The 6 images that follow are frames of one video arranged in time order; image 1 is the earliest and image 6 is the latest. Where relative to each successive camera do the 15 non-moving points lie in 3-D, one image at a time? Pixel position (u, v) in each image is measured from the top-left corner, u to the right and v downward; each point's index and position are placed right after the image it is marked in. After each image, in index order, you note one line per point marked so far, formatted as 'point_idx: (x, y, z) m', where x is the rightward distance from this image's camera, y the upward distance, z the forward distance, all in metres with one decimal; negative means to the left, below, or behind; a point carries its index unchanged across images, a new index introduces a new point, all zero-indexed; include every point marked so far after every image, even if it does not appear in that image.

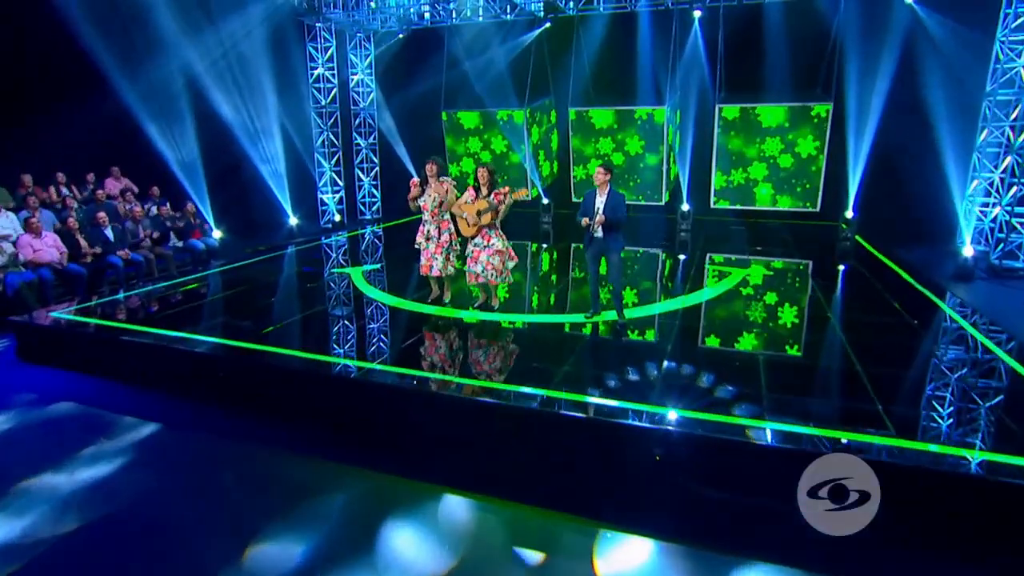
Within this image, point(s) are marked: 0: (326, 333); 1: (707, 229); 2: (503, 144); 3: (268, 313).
0: (-1.8, -0.4, +6.6) m
1: (+2.9, +0.8, +9.9) m
2: (-0.2, +2.2, +10.1) m
3: (-2.7, -0.3, +7.3) m
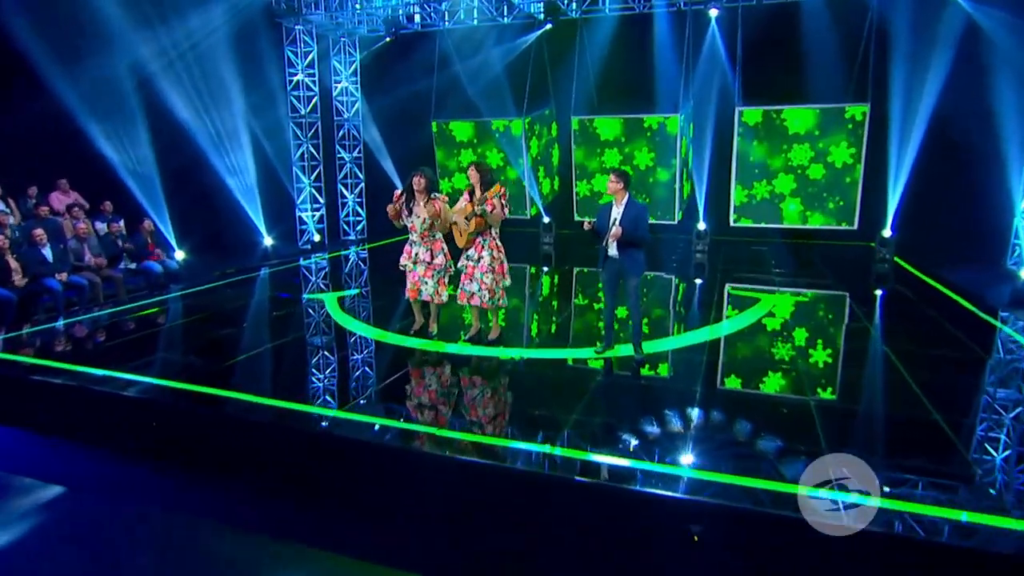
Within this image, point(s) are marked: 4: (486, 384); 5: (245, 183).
0: (-1.9, -0.7, +5.6) m
1: (+2.9, +0.4, +9.0) m
2: (-0.2, +1.8, +9.2) m
3: (-2.7, -0.5, +6.3) m
4: (-0.2, -0.7, +5.1) m
5: (-3.6, +1.4, +8.8) m
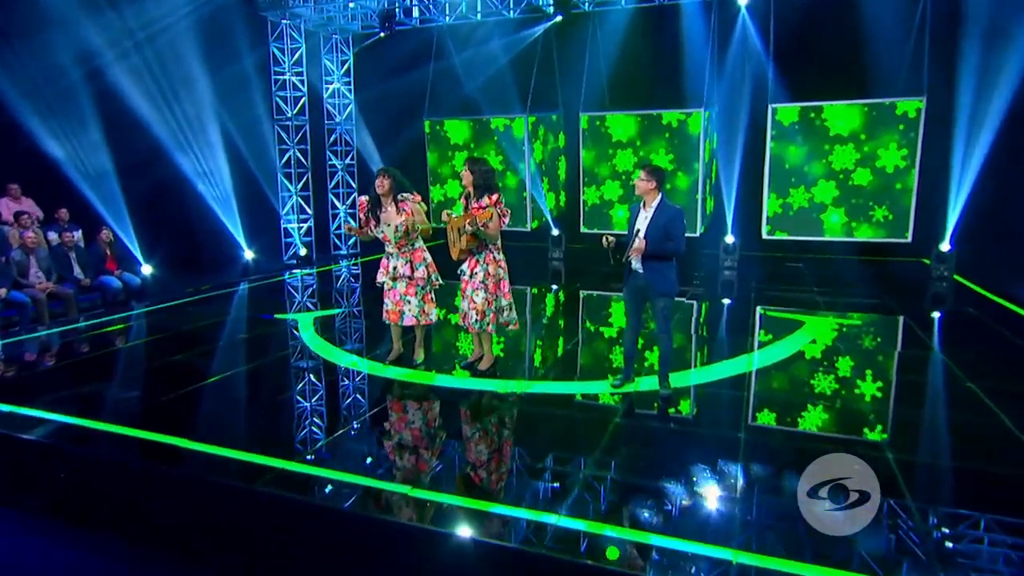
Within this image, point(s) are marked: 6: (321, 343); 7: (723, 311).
0: (-1.9, -0.8, +4.7) m
1: (+2.9, +0.2, +8.1) m
2: (-0.1, +1.6, +8.4) m
3: (-2.7, -0.7, +5.4) m
4: (-0.2, -0.8, +4.2) m
5: (-3.5, +1.2, +8.0) m
6: (-1.8, -0.5, +6.1) m
7: (+2.1, -0.2, +6.7) m
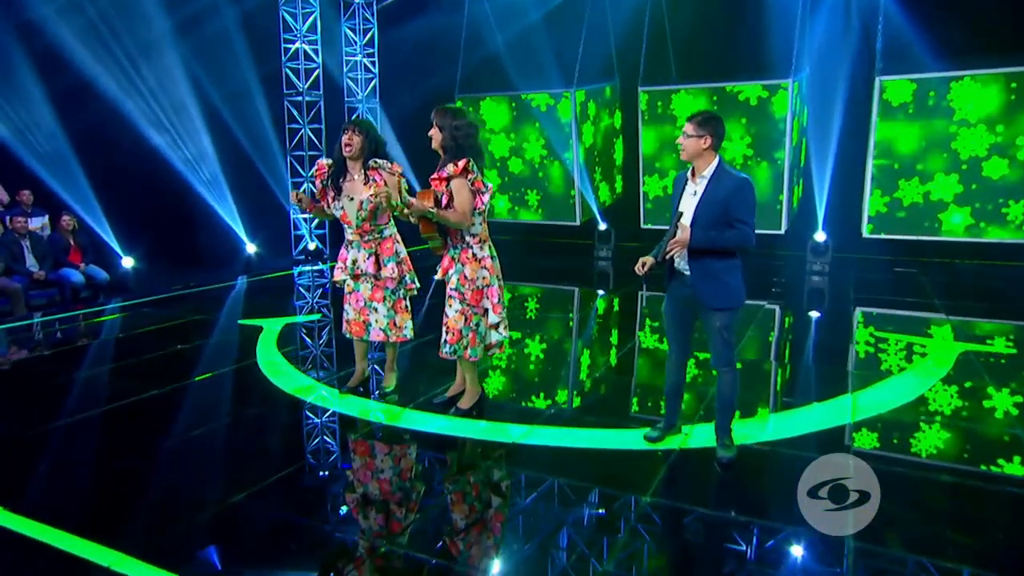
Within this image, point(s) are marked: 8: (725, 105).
0: (-1.9, -0.8, +3.6) m
1: (+3.3, +0.1, +6.4) m
2: (+0.3, +1.5, +7.1) m
3: (-2.6, -0.7, +4.4) m
4: (-0.3, -0.9, +2.9) m
5: (-3.1, +1.2, +7.1) m
6: (-1.6, -0.5, +5.0) m
7: (+2.3, -0.3, +5.2) m
8: (+2.1, +1.8, +6.6) m
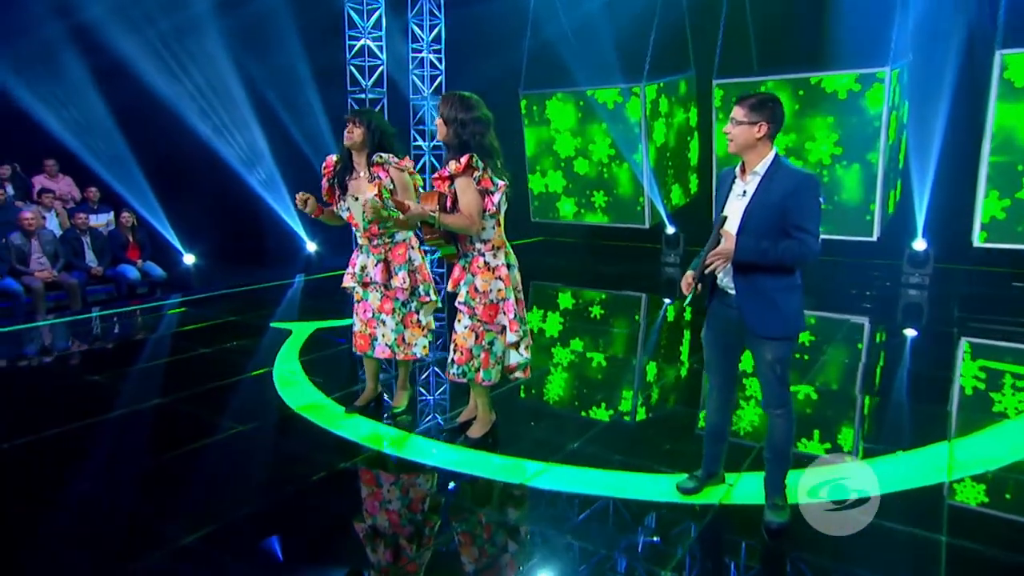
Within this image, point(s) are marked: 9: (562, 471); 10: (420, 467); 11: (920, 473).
0: (-1.7, -0.8, +3.4) m
1: (+3.8, -0.1, +5.5) m
2: (+0.9, +1.4, +6.6) m
3: (-2.4, -0.6, +4.3) m
4: (-0.3, -0.9, +2.5) m
5: (-2.5, +1.2, +7.0) m
6: (-1.3, -0.5, +4.8) m
7: (+2.7, -0.4, +4.5) m
8: (+2.6, +1.7, +5.9) m
9: (+0.2, -0.8, +3.0) m
10: (-0.5, -0.8, +3.1) m
11: (+1.7, -0.9, +2.8) m
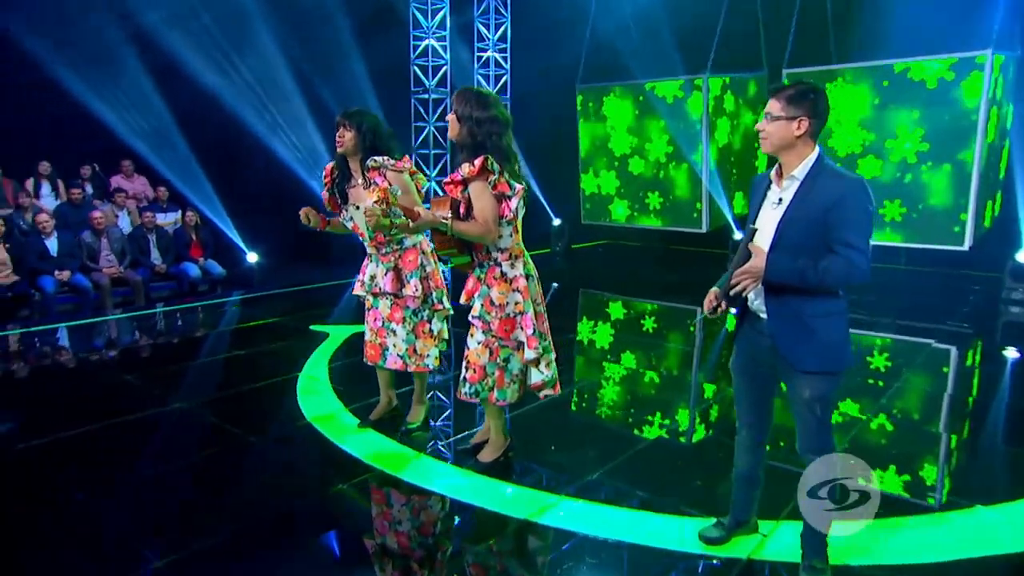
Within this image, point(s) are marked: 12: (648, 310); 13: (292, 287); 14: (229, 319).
0: (-1.6, -0.8, +3.4) m
1: (+4.1, -0.2, +4.8) m
2: (+1.5, +1.4, +6.2) m
3: (-2.1, -0.6, +4.4) m
4: (-0.2, -1.0, +2.3) m
5: (-1.8, +1.2, +7.1) m
6: (-1.0, -0.6, +4.7) m
7: (+2.9, -0.5, +3.9) m
8: (+3.1, +1.6, +5.3) m
9: (+0.3, -0.8, +2.8) m
10: (-0.4, -0.8, +2.9) m
11: (+1.7, -0.9, +2.3) m
12: (+1.1, -0.2, +5.6) m
13: (-2.1, 0.0, +6.6) m
14: (-2.5, -0.3, +5.6) m
